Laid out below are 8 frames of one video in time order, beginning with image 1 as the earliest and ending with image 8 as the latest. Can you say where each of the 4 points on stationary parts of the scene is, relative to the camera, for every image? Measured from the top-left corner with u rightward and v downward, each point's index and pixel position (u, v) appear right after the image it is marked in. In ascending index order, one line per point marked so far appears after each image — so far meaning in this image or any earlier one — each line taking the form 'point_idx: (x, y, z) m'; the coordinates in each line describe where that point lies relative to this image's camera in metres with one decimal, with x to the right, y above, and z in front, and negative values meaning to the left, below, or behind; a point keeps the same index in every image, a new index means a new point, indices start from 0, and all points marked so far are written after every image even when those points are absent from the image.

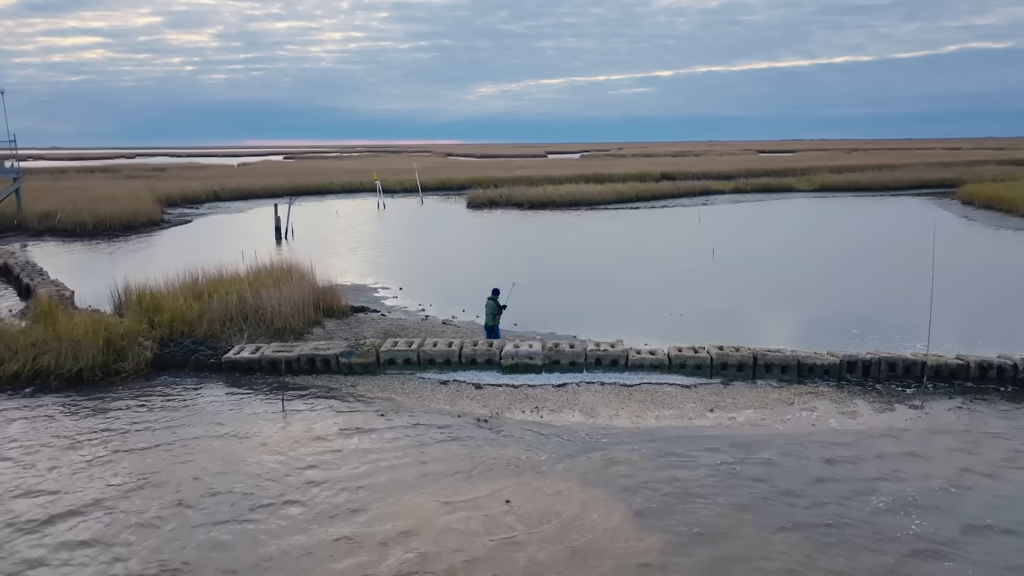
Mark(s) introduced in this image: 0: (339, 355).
0: (-2.6, -1.0, +10.6) m
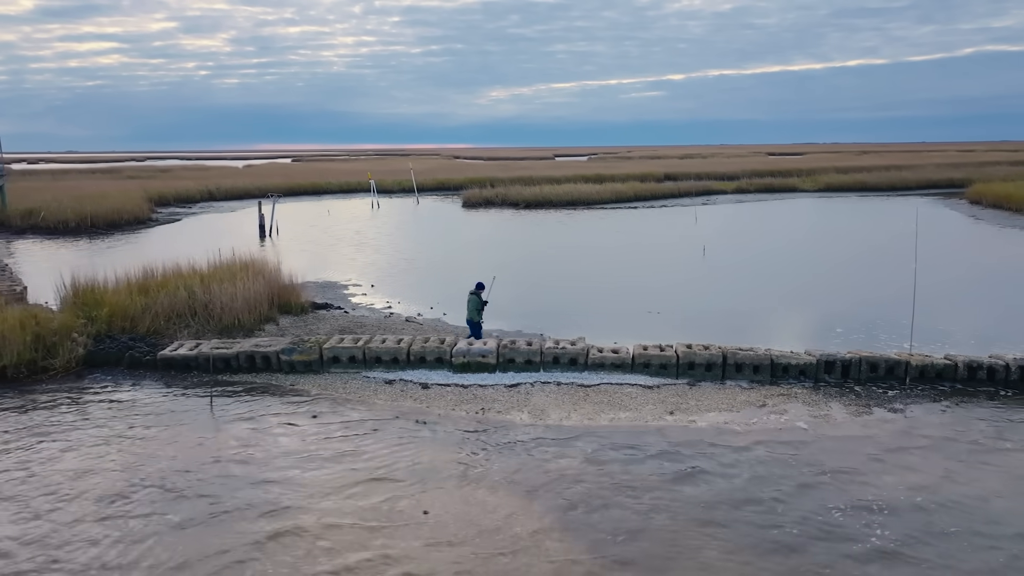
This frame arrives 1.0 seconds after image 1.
0: (-3.2, -0.9, +9.9) m
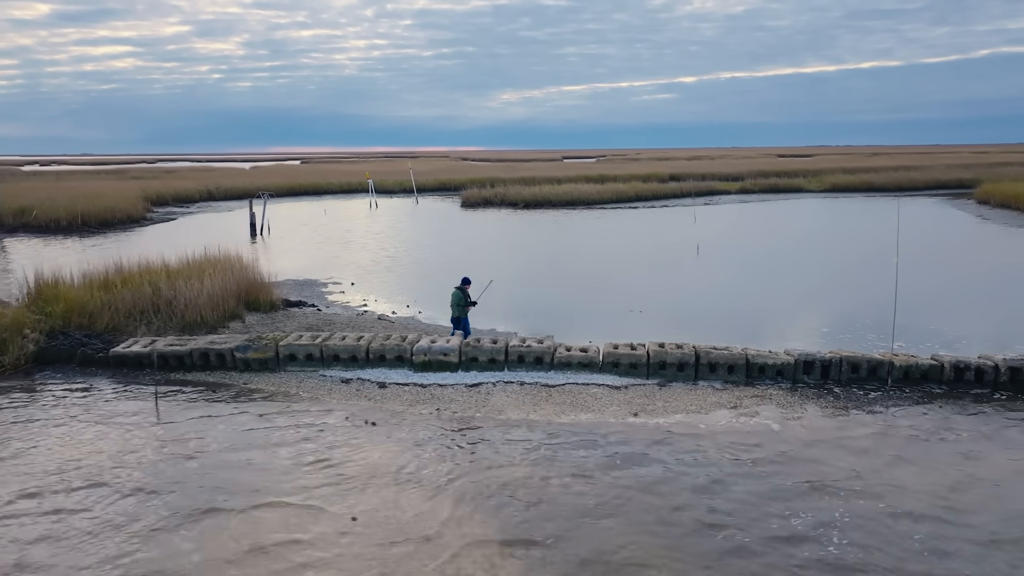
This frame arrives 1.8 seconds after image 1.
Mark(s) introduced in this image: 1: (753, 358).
0: (-3.7, -0.8, +9.6) m
1: (+3.1, -0.9, +9.2) m
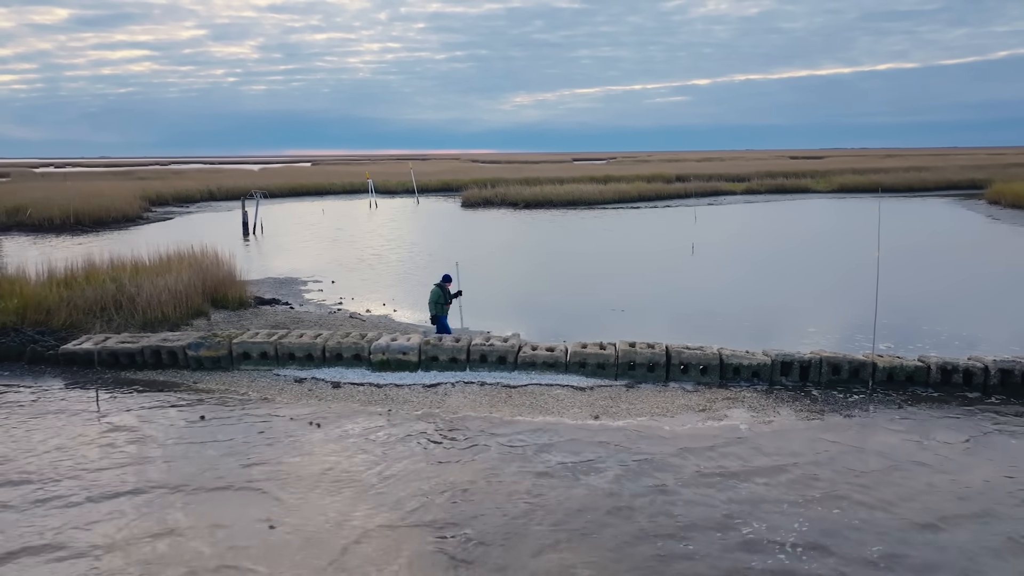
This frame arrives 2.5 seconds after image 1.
0: (-4.1, -0.8, +9.2) m
1: (+2.6, -0.9, +8.7) m
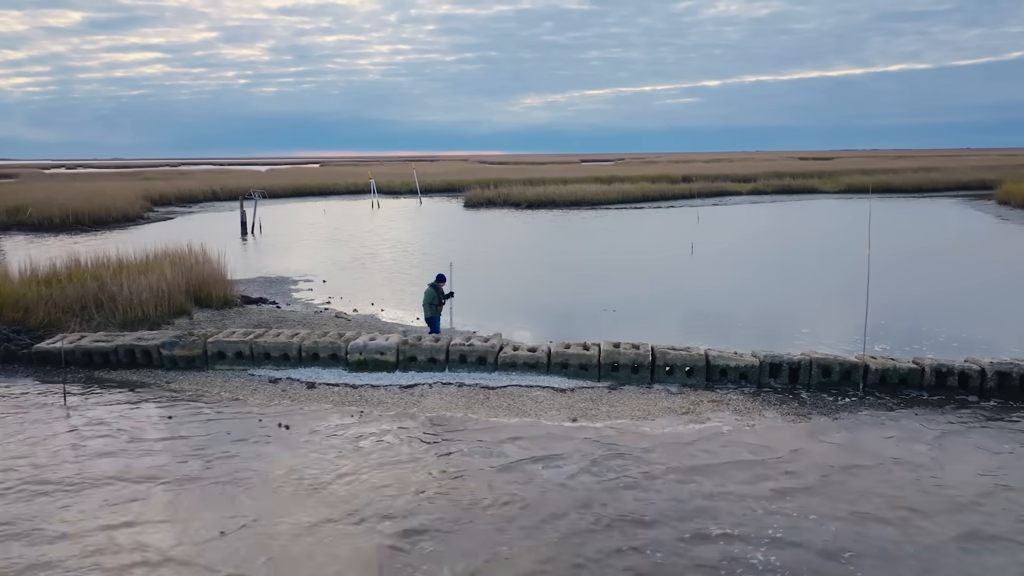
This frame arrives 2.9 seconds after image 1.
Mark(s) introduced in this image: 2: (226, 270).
0: (-4.4, -0.7, +9.0) m
1: (+2.3, -0.8, +8.4) m
2: (-5.4, +0.4, +13.8) m
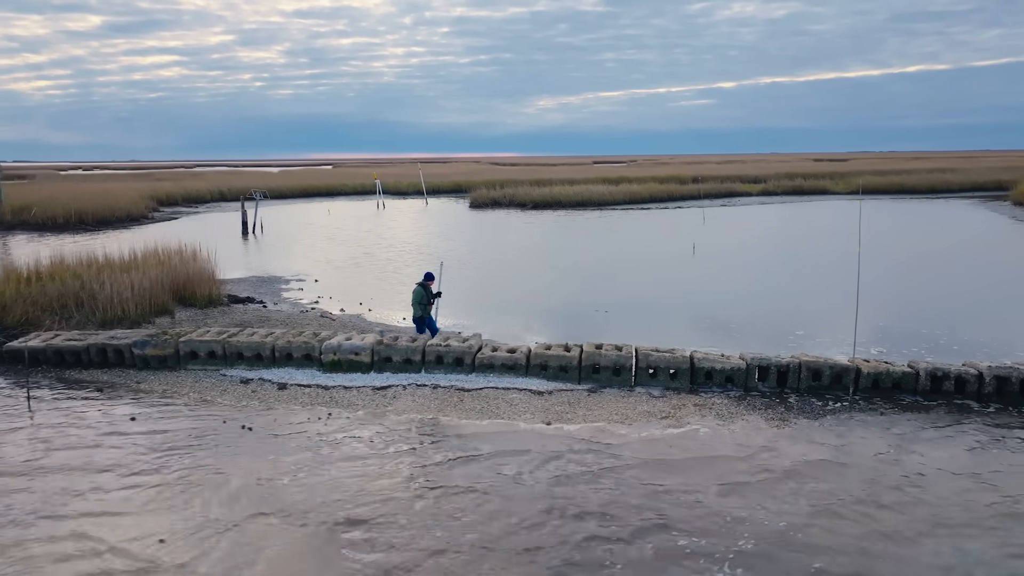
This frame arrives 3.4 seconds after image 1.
0: (-4.6, -0.7, +8.8) m
1: (+2.1, -0.8, +8.1) m
2: (-5.6, +0.4, +13.6) m
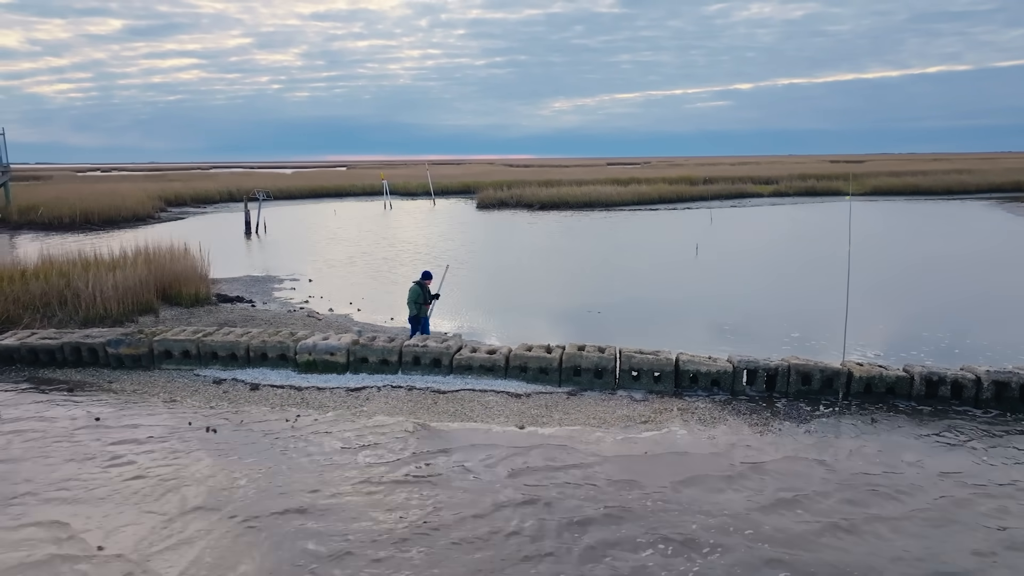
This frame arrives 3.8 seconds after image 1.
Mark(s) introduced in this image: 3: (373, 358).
0: (-4.8, -0.7, +8.7) m
1: (+1.8, -0.8, +7.8) m
2: (-5.7, +0.4, +13.5) m
3: (-1.6, -0.8, +8.3) m
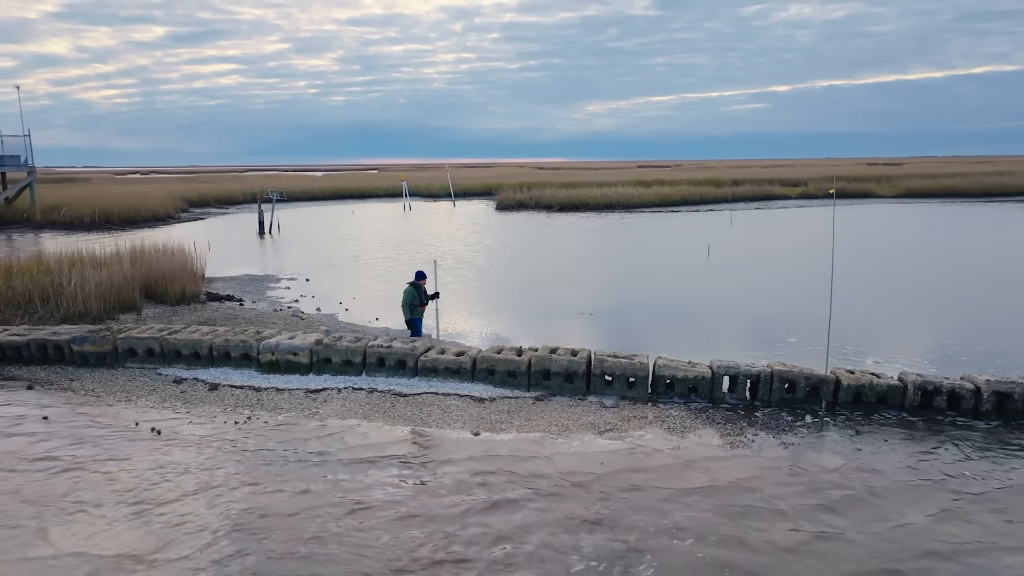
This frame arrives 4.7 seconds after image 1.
0: (-5.1, -0.6, +8.5) m
1: (+1.5, -0.8, +7.4) m
2: (-5.8, +0.4, +13.4) m
3: (-1.9, -0.8, +7.9) m
